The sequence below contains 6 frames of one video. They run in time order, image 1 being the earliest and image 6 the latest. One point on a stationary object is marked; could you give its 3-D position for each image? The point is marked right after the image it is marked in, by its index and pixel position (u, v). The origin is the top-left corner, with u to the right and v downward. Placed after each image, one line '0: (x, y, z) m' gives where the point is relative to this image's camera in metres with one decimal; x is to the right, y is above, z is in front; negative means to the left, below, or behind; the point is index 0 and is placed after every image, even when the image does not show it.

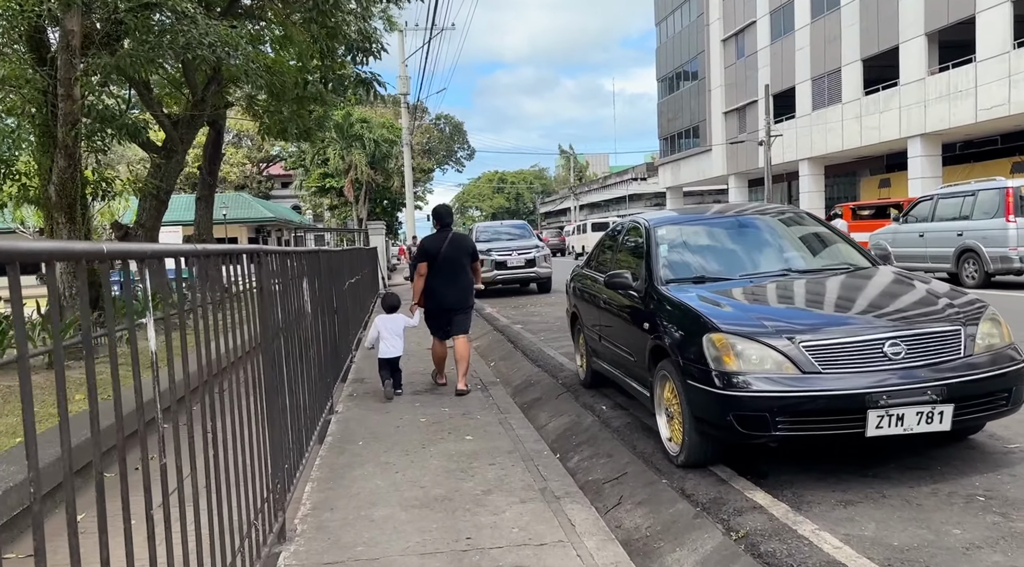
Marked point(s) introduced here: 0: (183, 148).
0: (-6.7, +2.8, +15.2) m
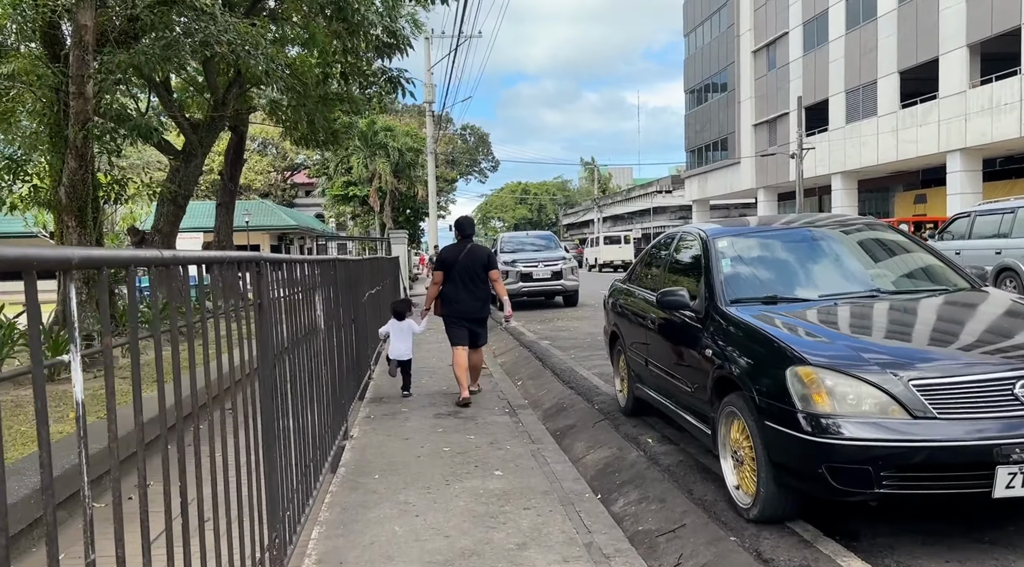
0: (-6.2, +2.6, +14.8) m
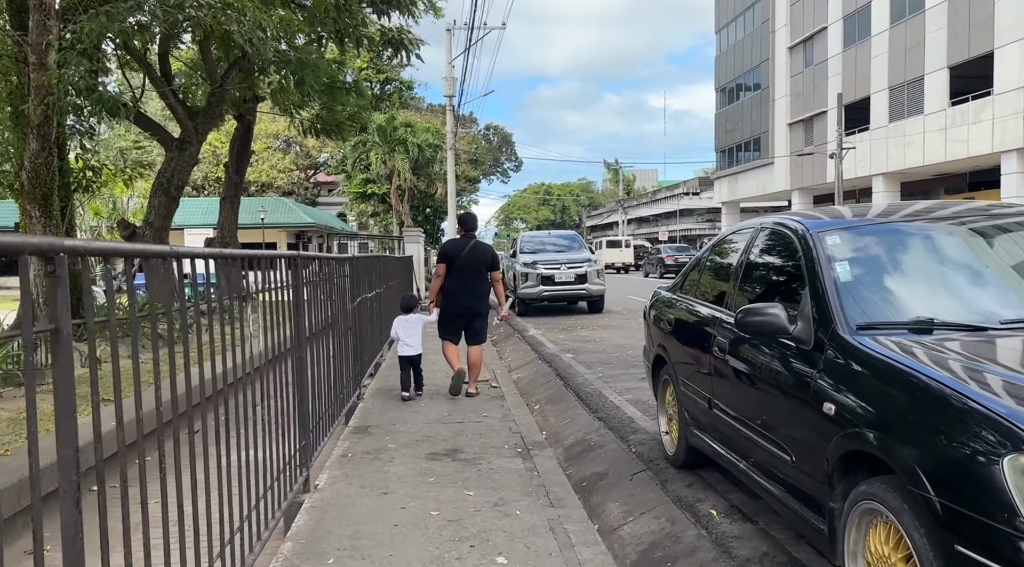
0: (-5.8, +2.6, +13.7) m
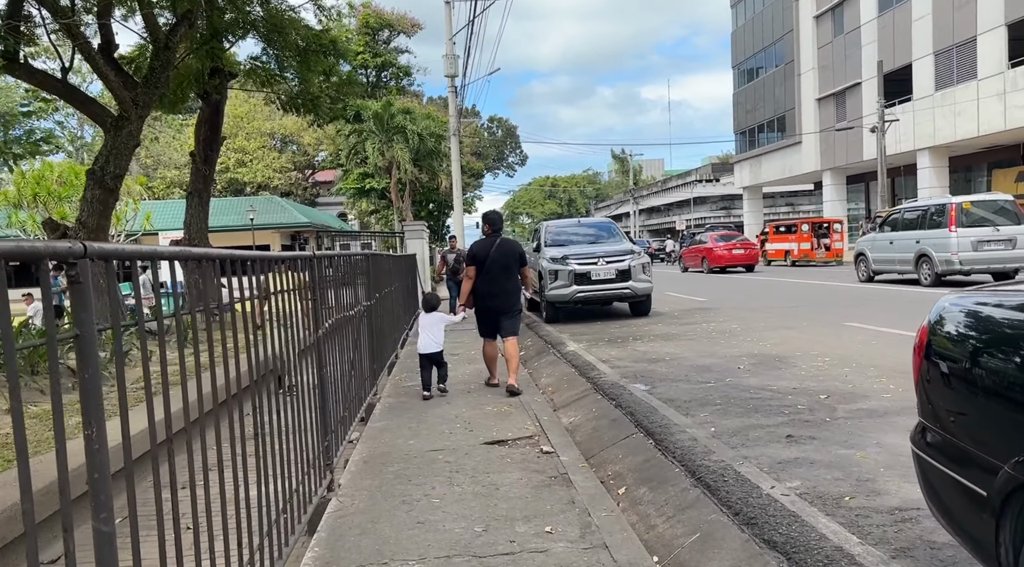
0: (-5.4, +2.5, +11.0) m
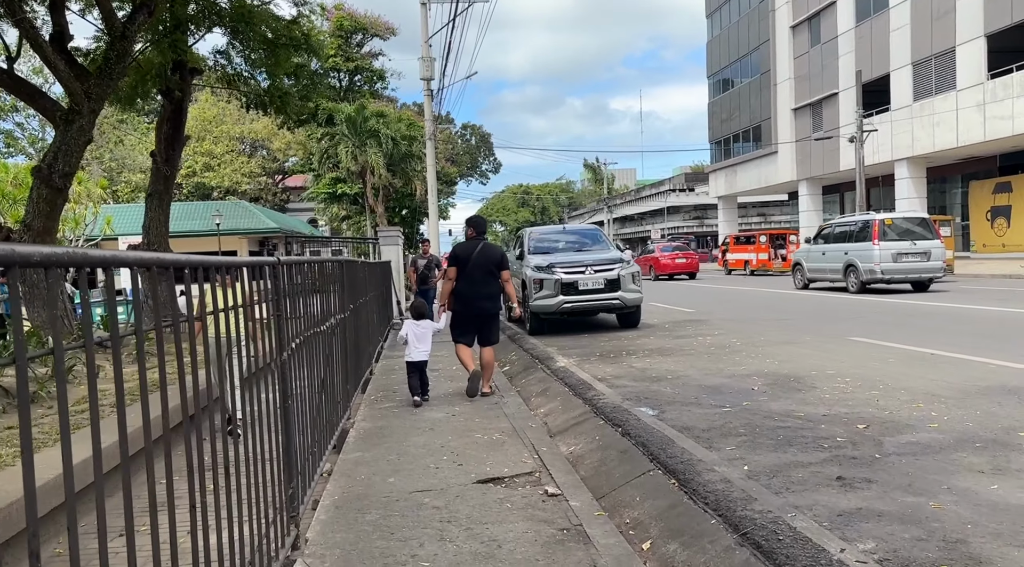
0: (-5.7, +2.3, +10.1) m
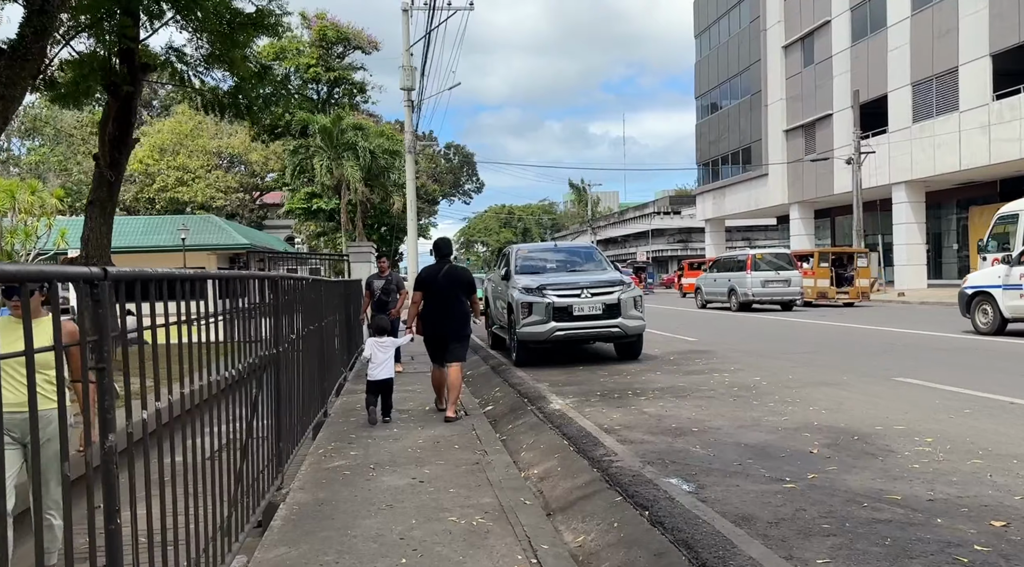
0: (-5.8, +2.1, +8.5) m
